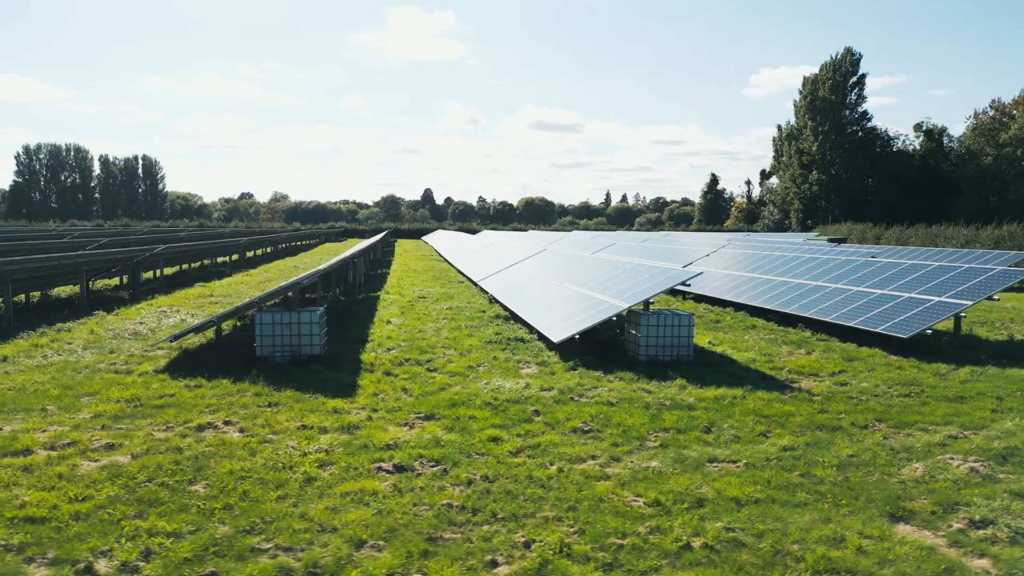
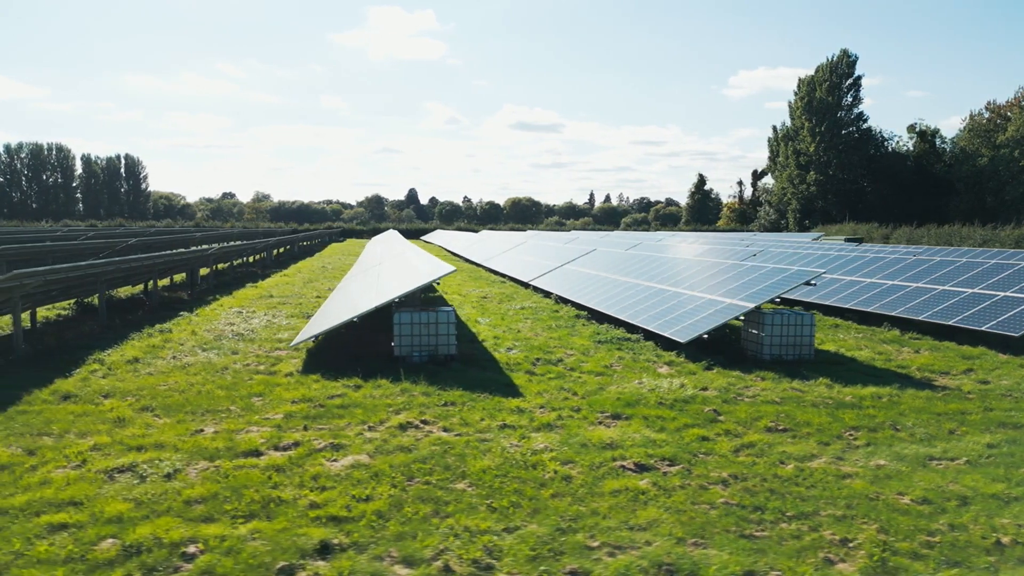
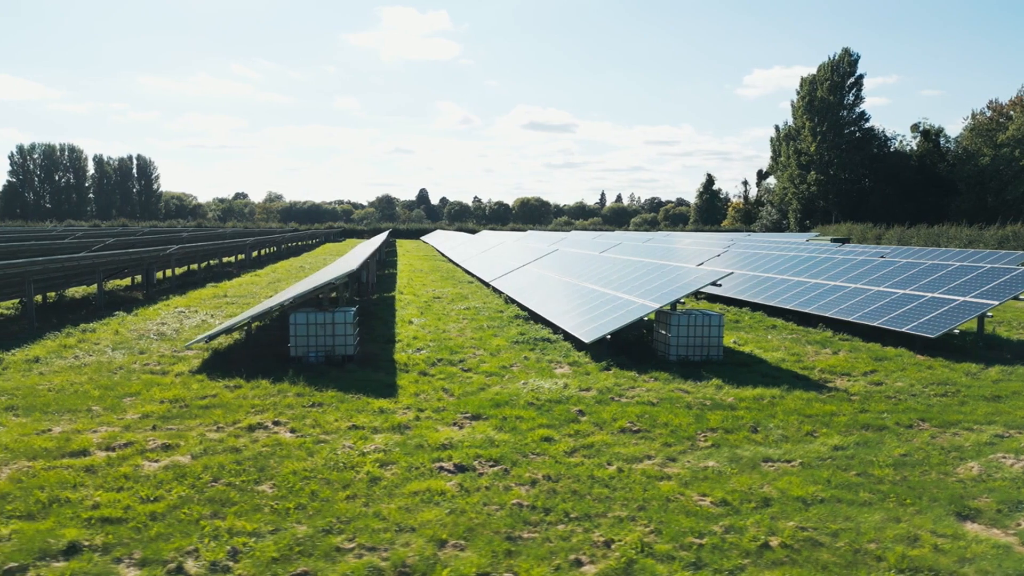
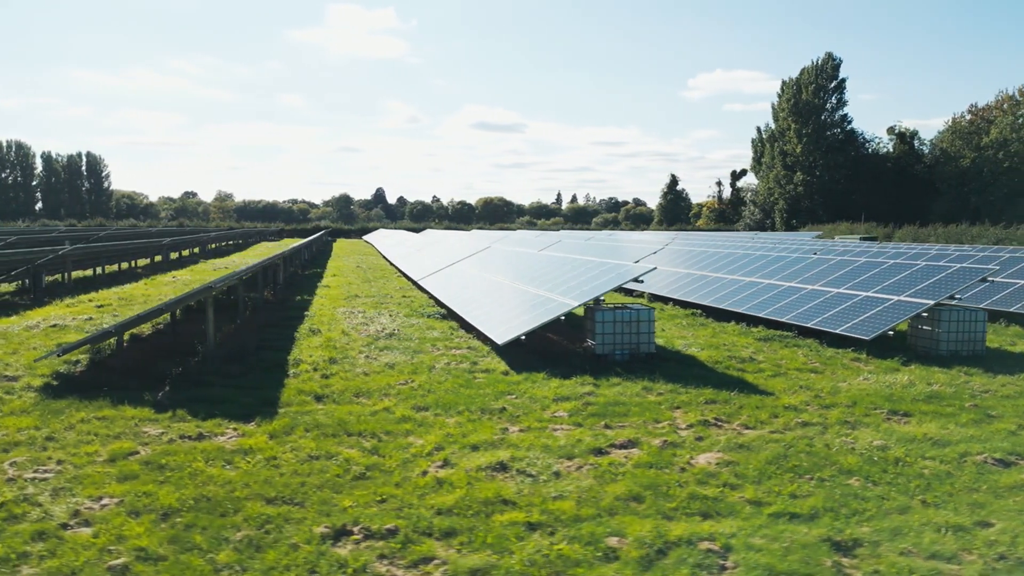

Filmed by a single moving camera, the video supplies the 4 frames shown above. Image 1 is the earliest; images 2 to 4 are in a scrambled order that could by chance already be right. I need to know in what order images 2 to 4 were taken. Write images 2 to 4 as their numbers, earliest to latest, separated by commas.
3, 2, 4
